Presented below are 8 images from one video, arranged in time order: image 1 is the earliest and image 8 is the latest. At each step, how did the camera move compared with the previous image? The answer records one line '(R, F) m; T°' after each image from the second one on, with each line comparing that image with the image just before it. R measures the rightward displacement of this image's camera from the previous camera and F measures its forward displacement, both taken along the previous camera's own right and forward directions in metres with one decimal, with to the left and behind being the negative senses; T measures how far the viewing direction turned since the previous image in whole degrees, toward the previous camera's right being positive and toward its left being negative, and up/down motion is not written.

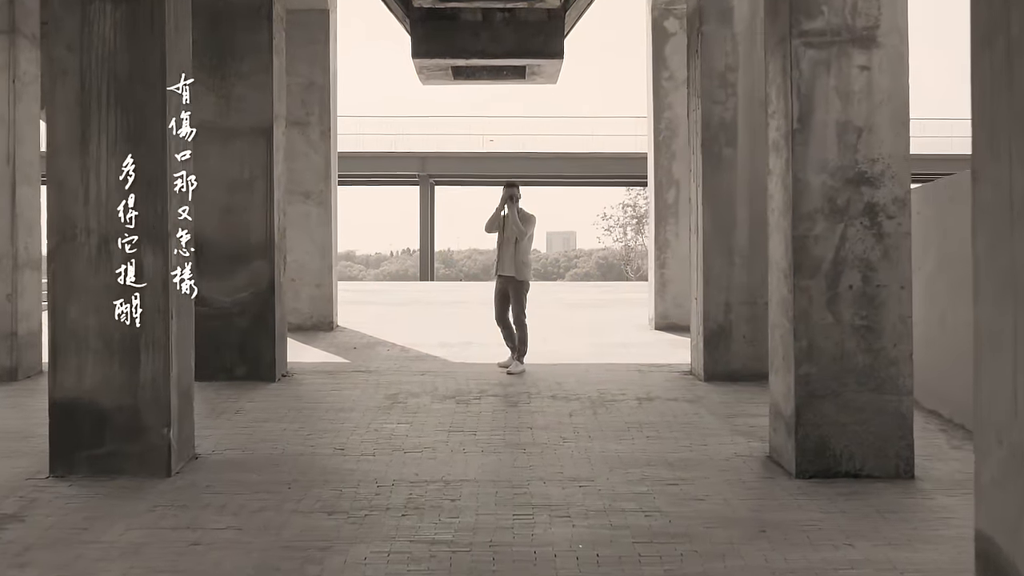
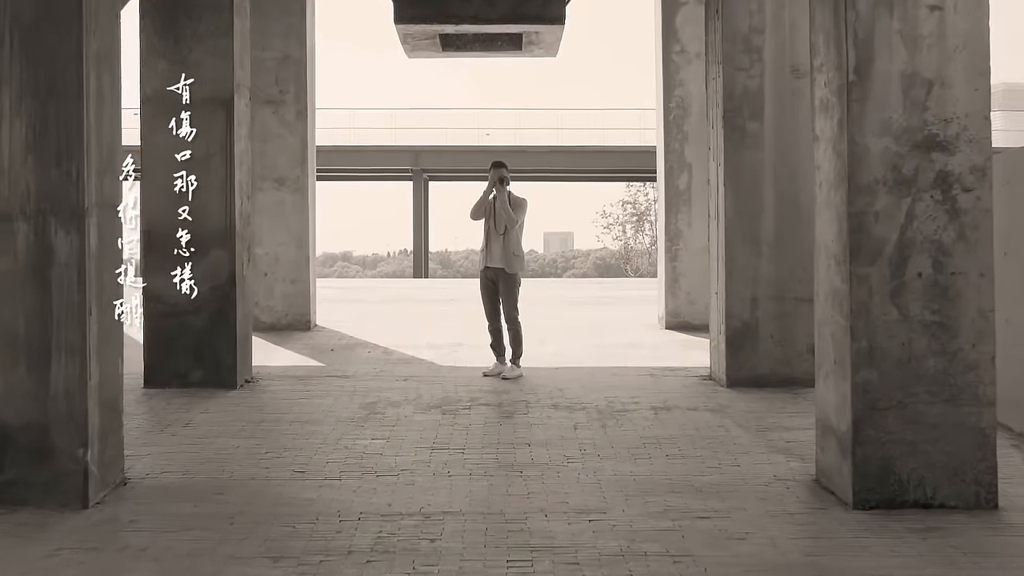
(0.0, +1.0) m; 0°
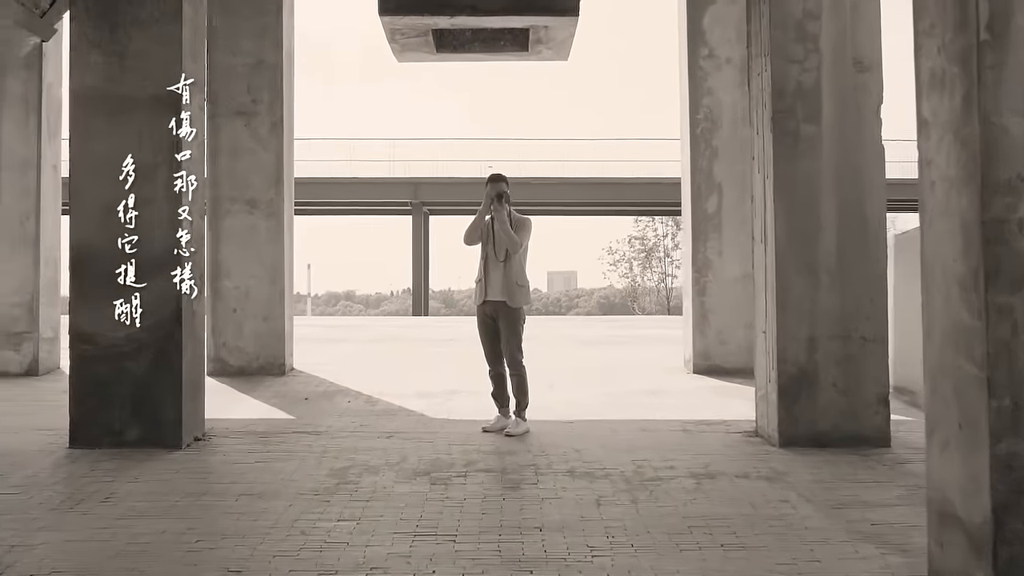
(0.0, +1.3) m; 0°
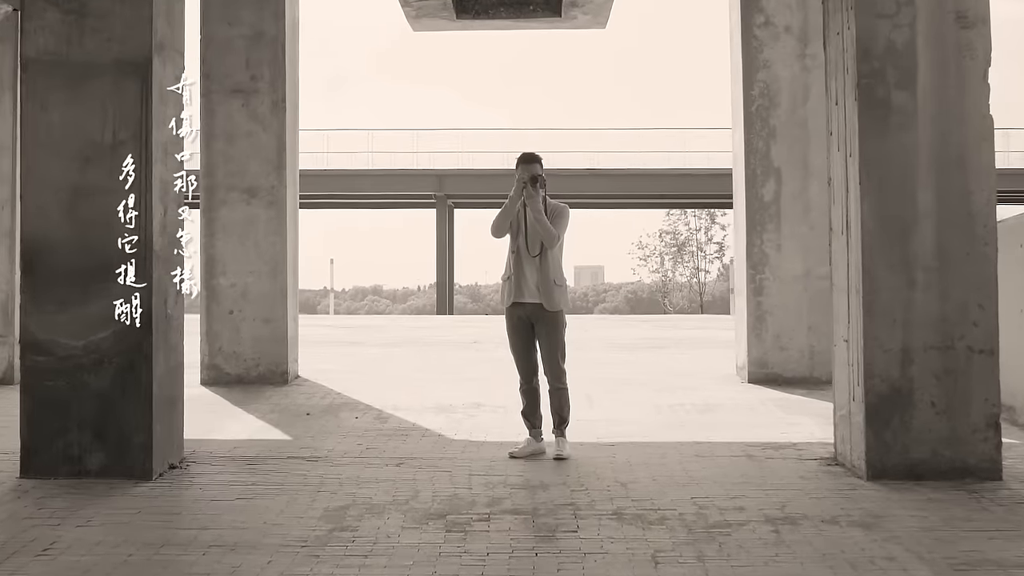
(0.0, +1.0) m; -1°
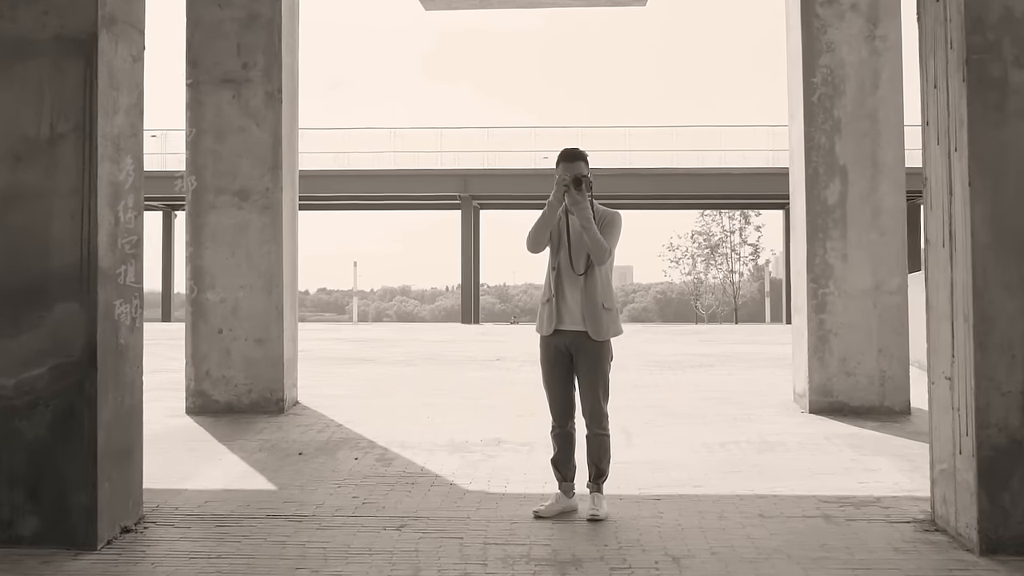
(0.0, +1.0) m; -1°
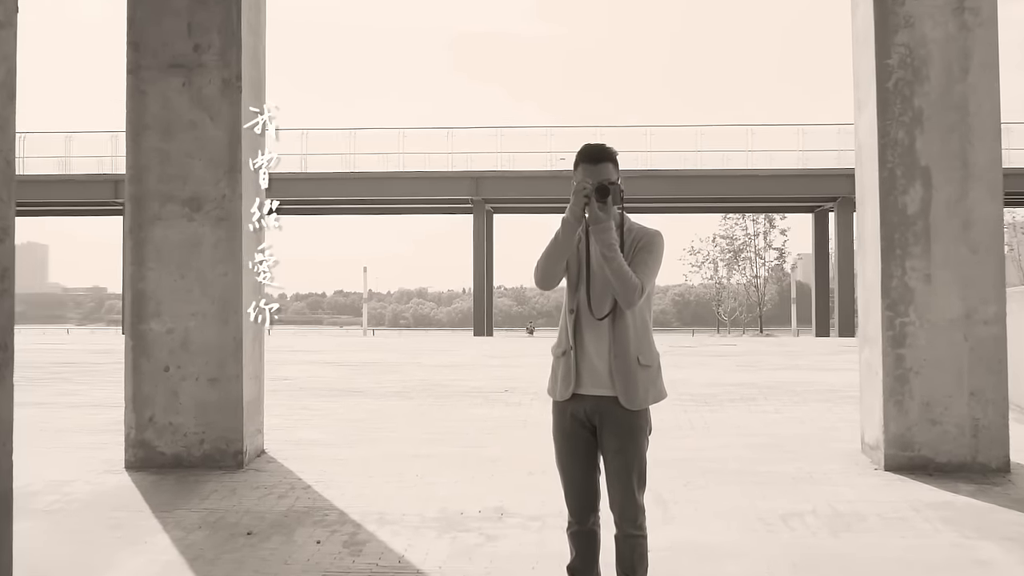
(0.0, +1.2) m; -1°
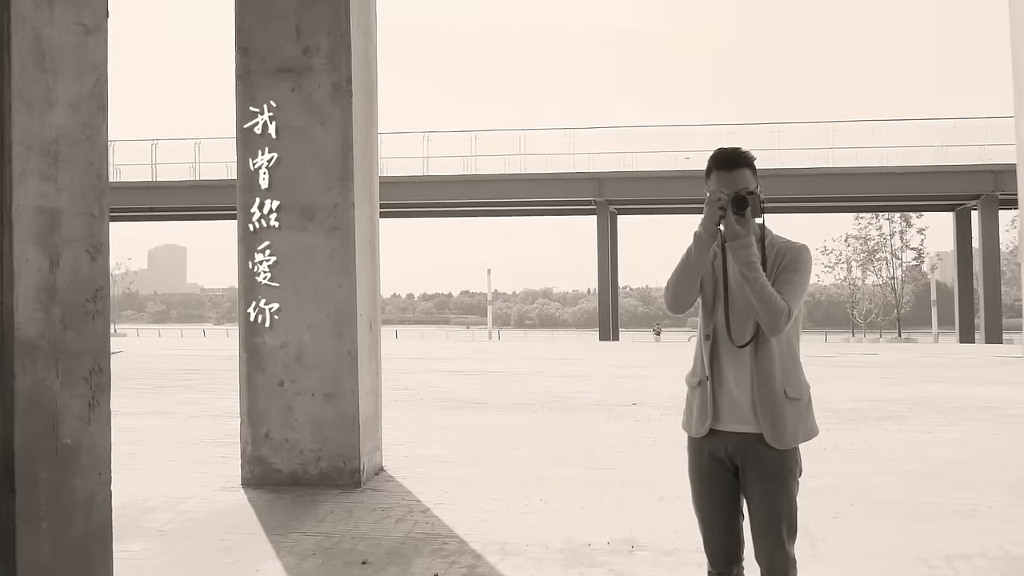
(0.0, +0.3) m; -6°
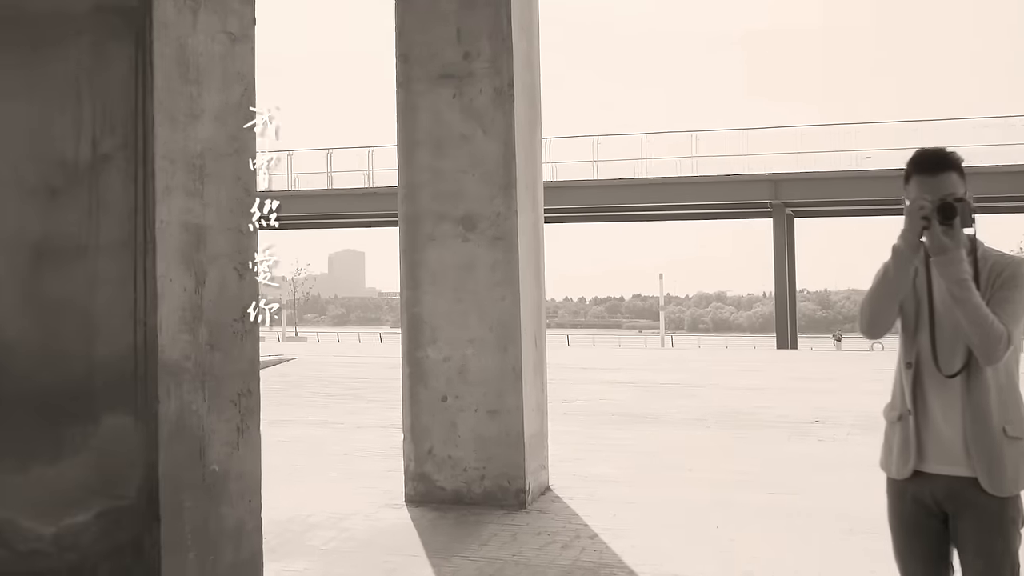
(0.0, +0.3) m; -9°
